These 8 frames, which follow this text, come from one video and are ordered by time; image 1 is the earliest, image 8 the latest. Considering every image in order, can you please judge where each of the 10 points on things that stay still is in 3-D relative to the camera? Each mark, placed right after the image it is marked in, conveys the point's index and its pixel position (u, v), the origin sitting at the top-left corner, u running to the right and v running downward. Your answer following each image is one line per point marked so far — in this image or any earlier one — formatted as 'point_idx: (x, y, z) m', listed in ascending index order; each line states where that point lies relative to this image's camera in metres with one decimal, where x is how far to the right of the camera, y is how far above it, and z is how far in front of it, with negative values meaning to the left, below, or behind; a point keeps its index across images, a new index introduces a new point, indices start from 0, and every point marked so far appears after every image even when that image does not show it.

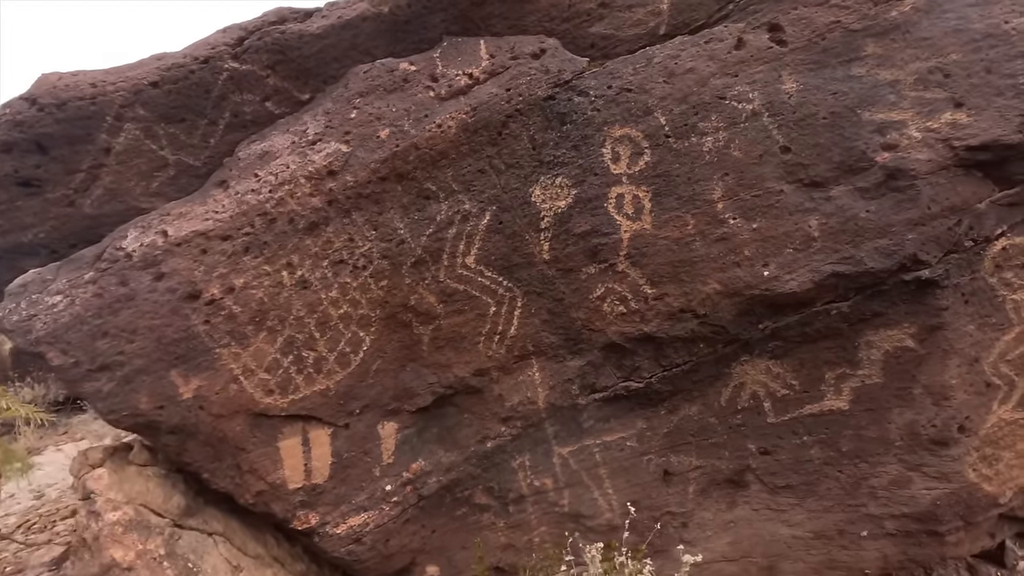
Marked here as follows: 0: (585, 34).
0: (+0.2, +0.7, +1.8) m
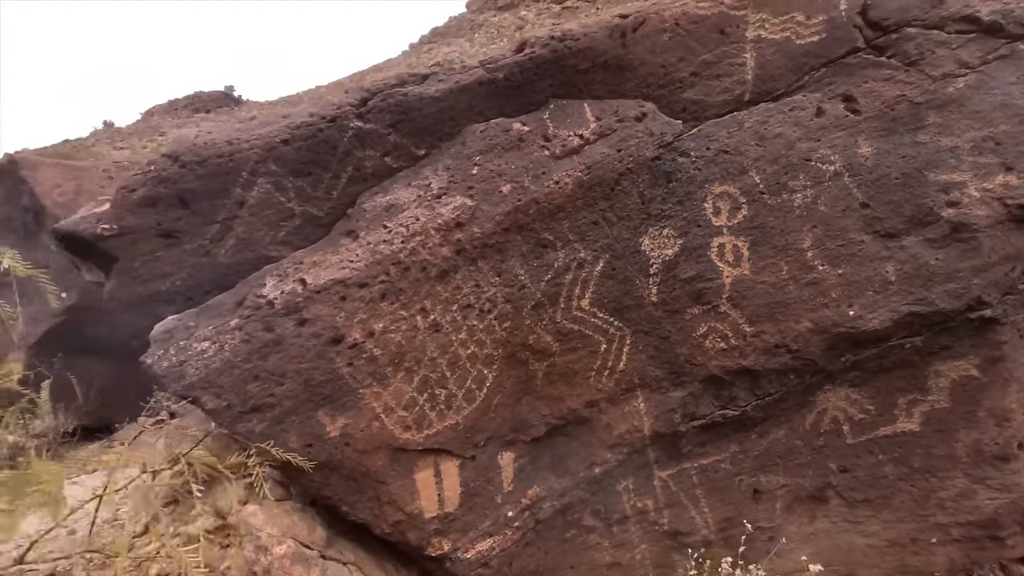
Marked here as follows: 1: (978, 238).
0: (+0.5, +0.6, +2.0) m
1: (+1.2, +0.1, +1.8) m
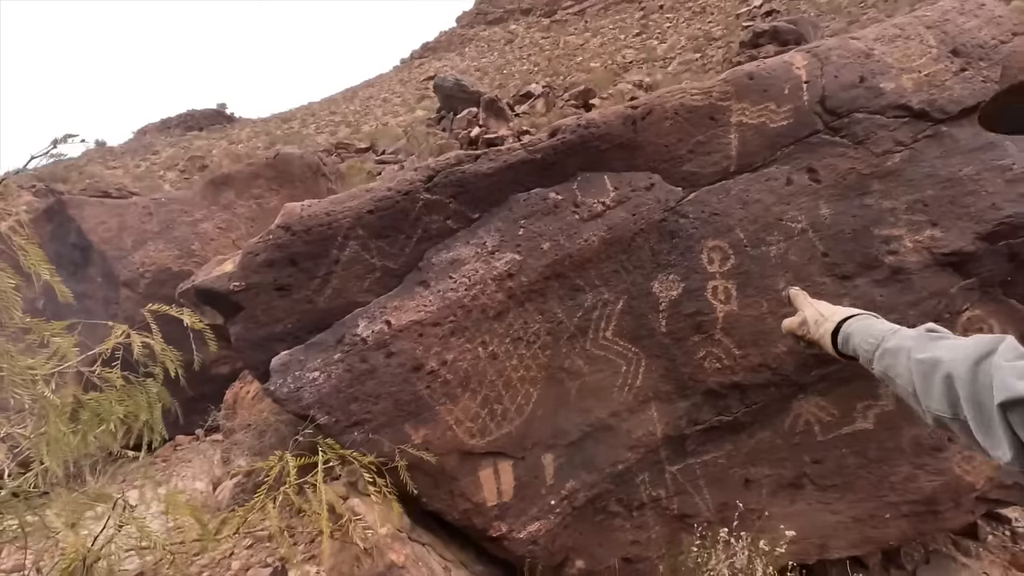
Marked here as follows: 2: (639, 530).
0: (+0.6, +0.4, +2.6) m
1: (+1.3, 0.0, +2.4) m
2: (+0.5, -0.9, +2.6) m
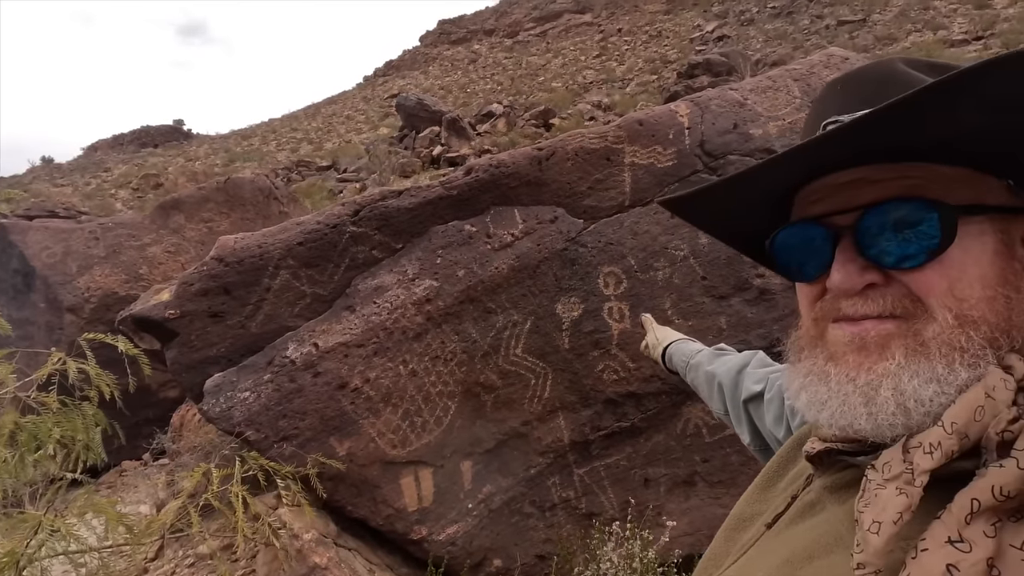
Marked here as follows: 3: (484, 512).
0: (+0.3, +0.3, +2.9) m
1: (+1.0, 0.0, +2.7) m
2: (+0.2, -1.0, +2.9) m
3: (-0.1, -0.9, +2.8) m
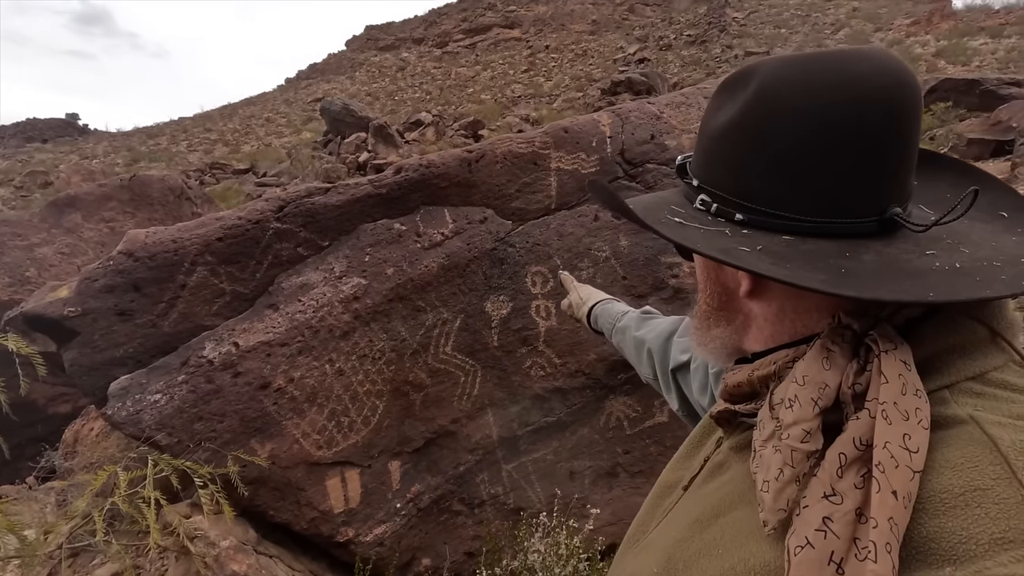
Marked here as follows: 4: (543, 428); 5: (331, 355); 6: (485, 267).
0: (0.0, +0.4, +3.0) m
1: (+0.7, 0.0, +2.9) m
2: (-0.1, -1.0, +2.9) m
3: (-0.4, -0.9, +2.8) m
4: (+0.1, -0.6, +2.9) m
5: (-0.7, -0.3, +2.7) m
6: (-0.1, +0.1, +2.9) m
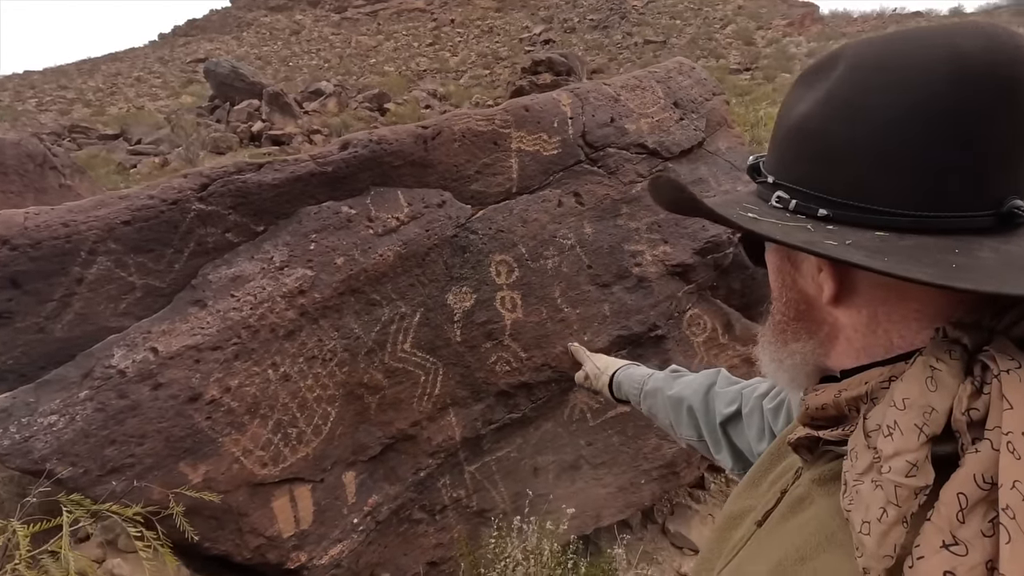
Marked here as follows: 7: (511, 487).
0: (-0.2, +0.4, +2.8) m
1: (+0.6, 0.0, +2.9) m
2: (-0.3, -0.9, +2.7) m
3: (-0.5, -0.9, +2.5) m
4: (0.0, -0.5, +2.8) m
5: (-0.8, -0.2, +2.4) m
6: (-0.3, +0.1, +2.7) m
7: (0.0, -0.8, +2.8) m
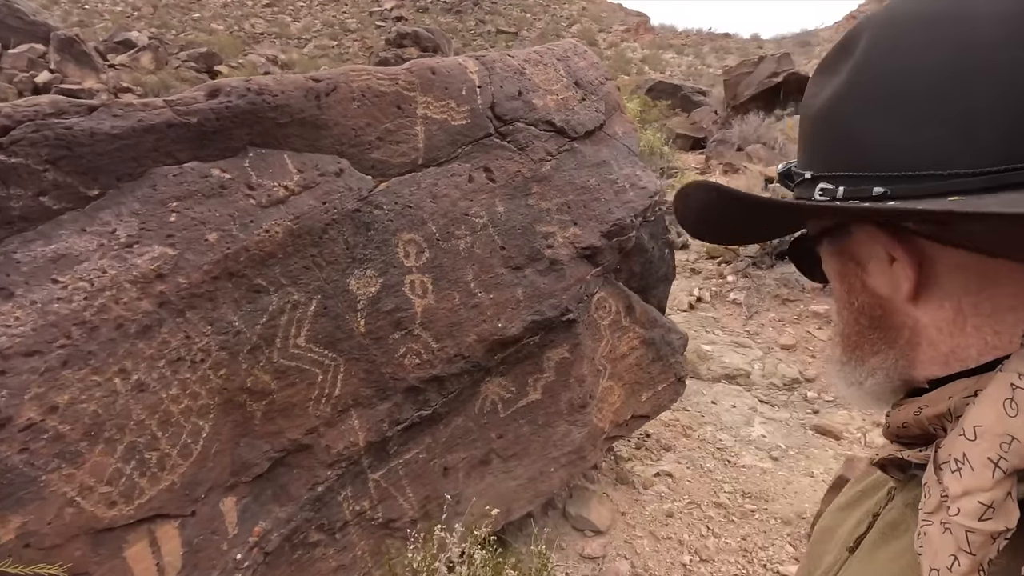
0: (-0.5, +0.4, +2.4) m
1: (+0.2, +0.1, +2.7) m
2: (-0.6, -0.9, +2.3) m
3: (-0.7, -0.8, +2.1) m
4: (-0.4, -0.5, +2.4) m
5: (-1.0, -0.2, +1.8) m
6: (-0.5, +0.2, +2.3) m
7: (-0.3, -0.7, +2.4) m
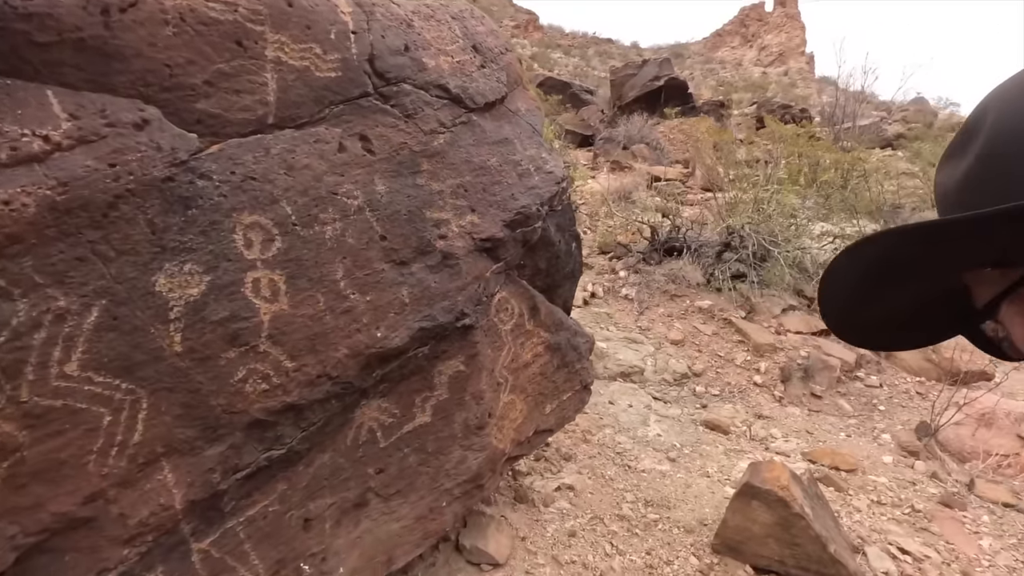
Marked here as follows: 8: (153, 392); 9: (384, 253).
0: (-0.8, +0.4, +1.7) m
1: (-0.2, +0.1, +2.2) m
2: (-0.8, -0.9, +1.7) m
3: (-1.0, -0.8, +1.4) m
4: (-0.7, -0.5, +1.8) m
5: (-1.2, -0.2, +1.2) m
6: (-0.8, +0.2, +1.6) m
7: (-0.6, -0.7, +1.9) m
8: (-0.8, -0.2, +1.6) m
9: (-0.4, +0.1, +2.0) m
